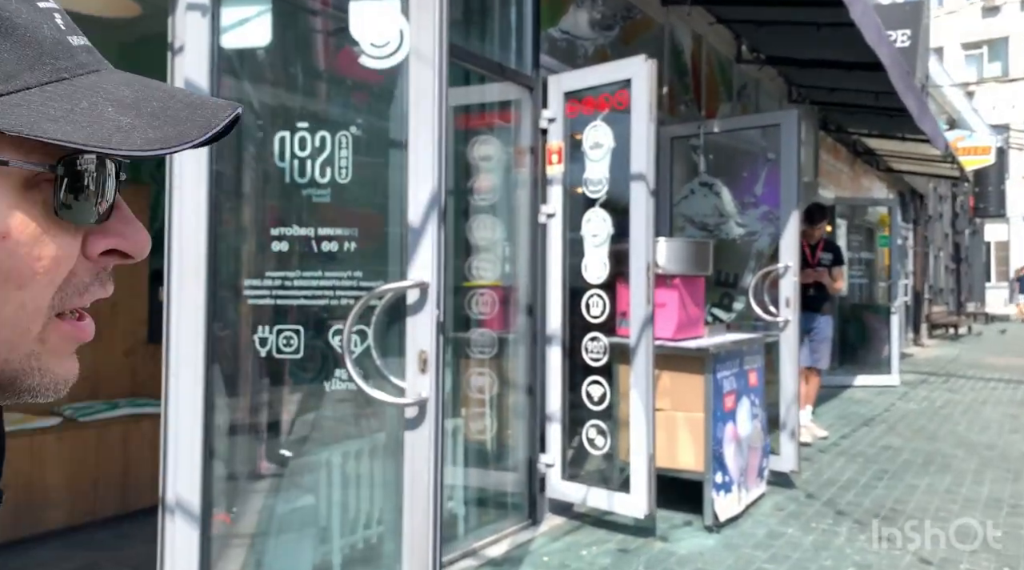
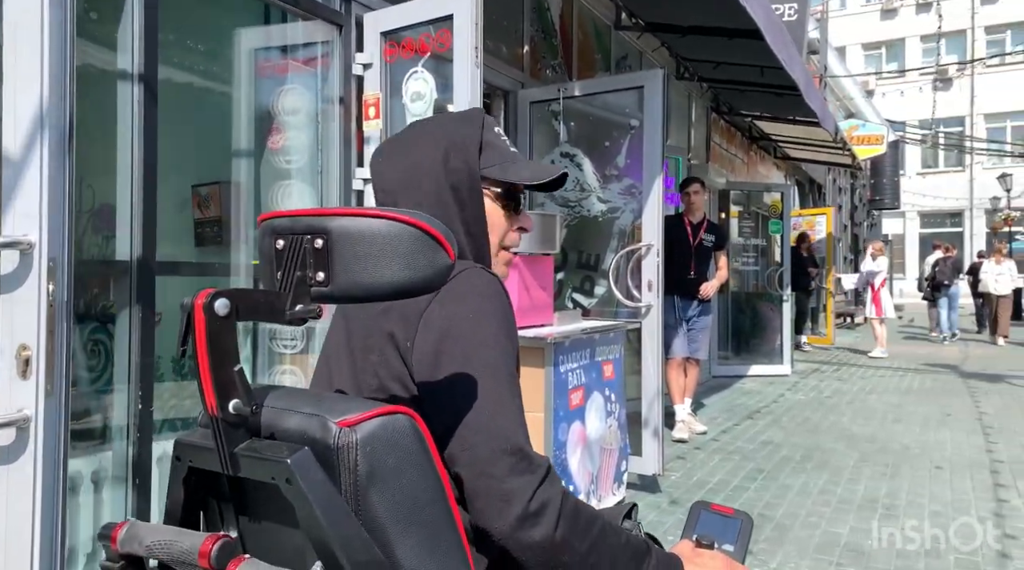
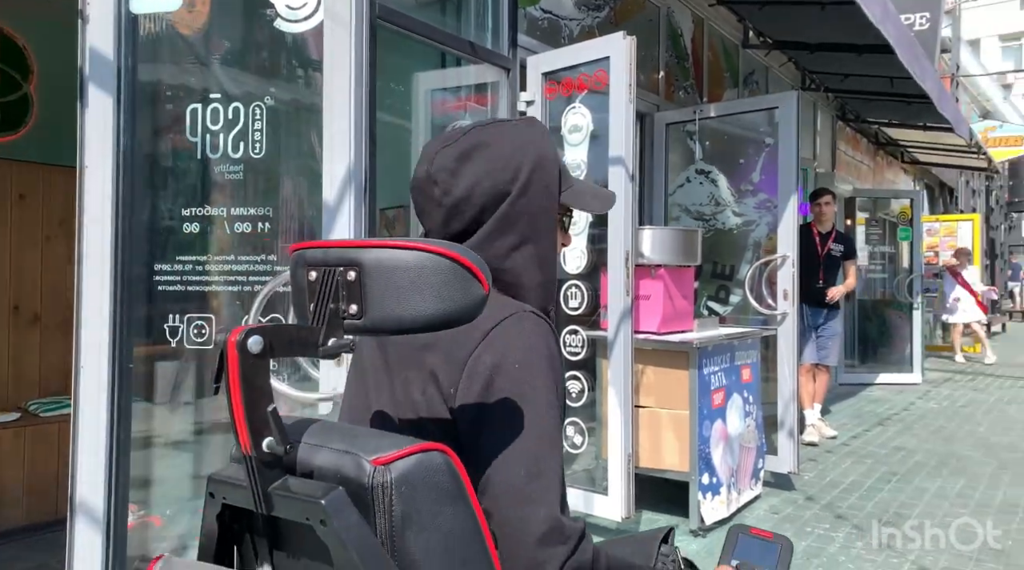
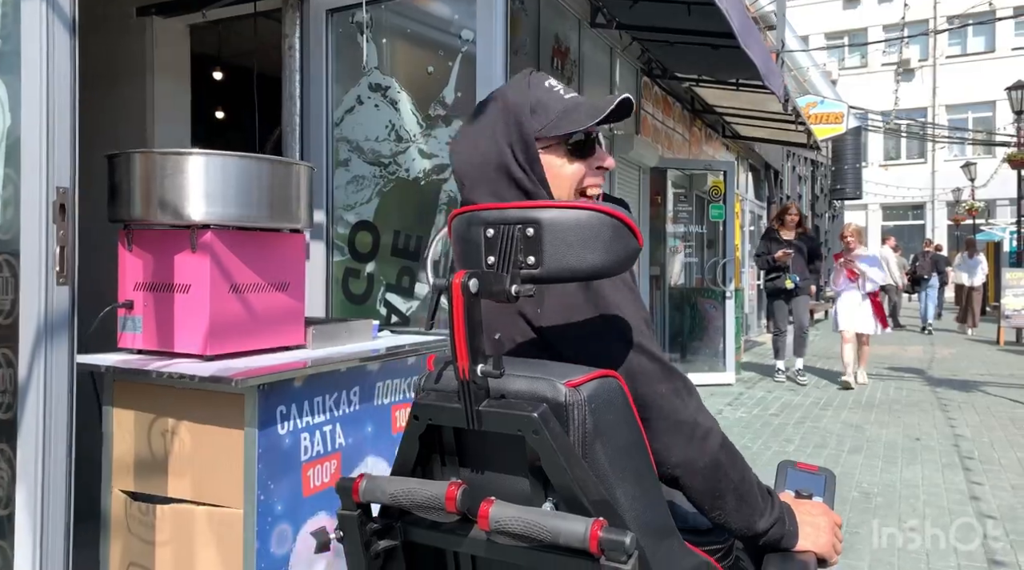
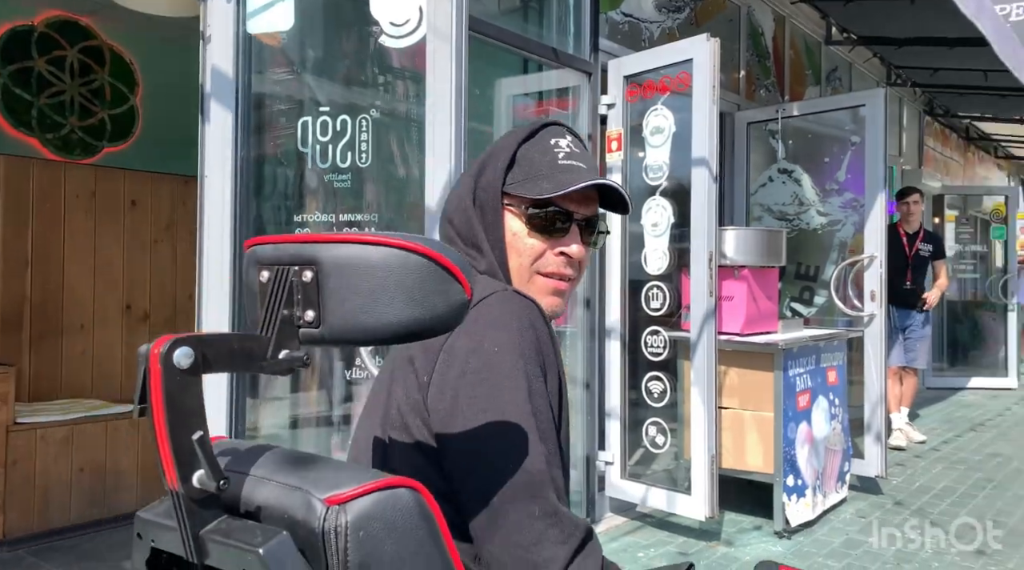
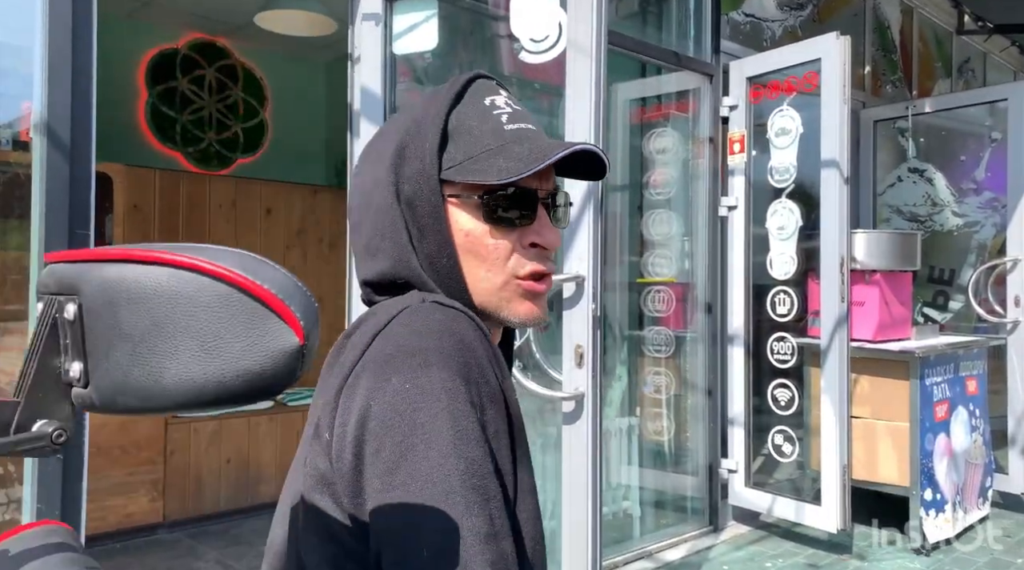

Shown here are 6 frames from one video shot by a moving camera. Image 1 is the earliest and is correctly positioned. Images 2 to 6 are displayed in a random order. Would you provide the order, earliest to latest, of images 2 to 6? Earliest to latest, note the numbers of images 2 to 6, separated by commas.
6, 5, 3, 2, 4
